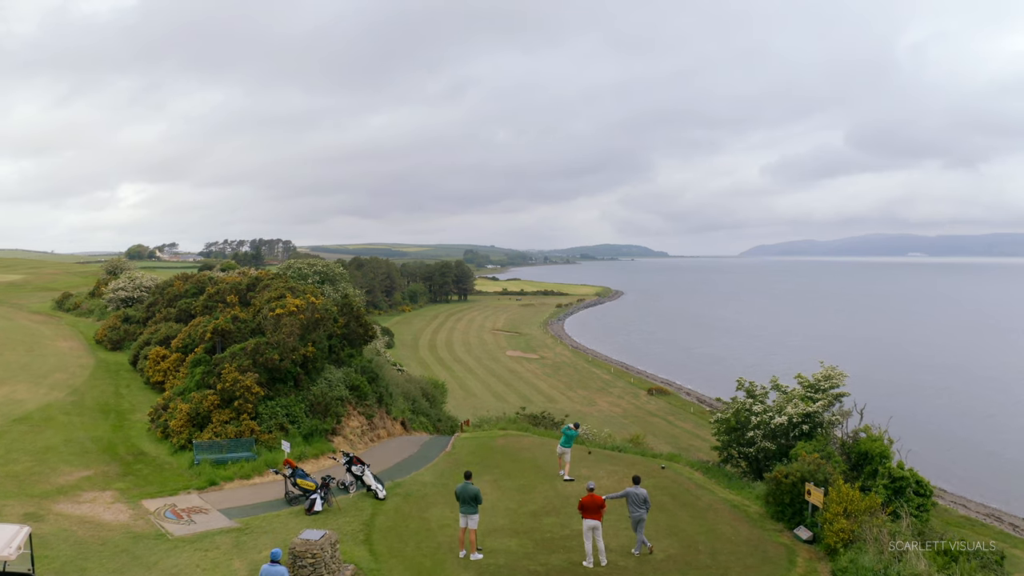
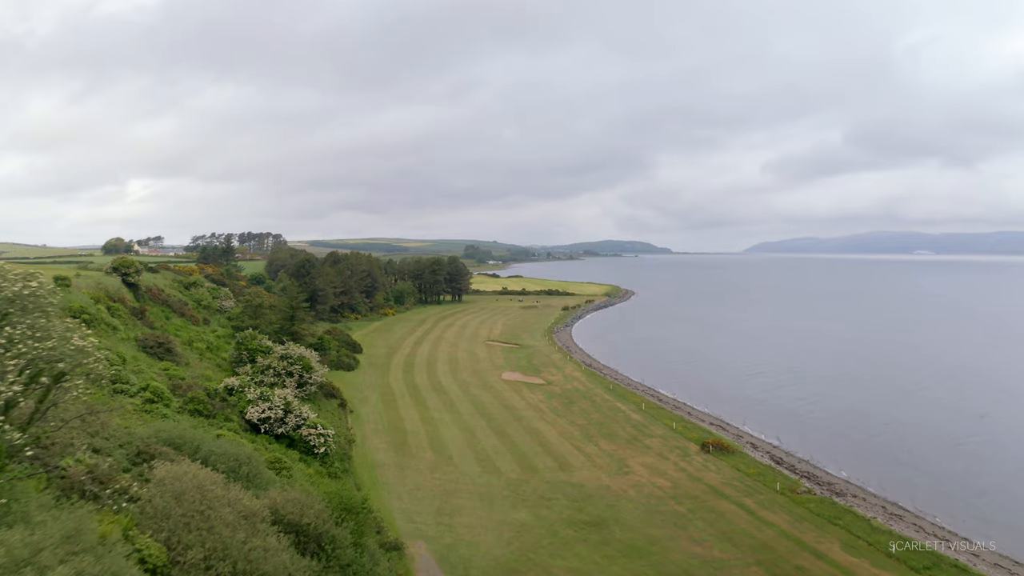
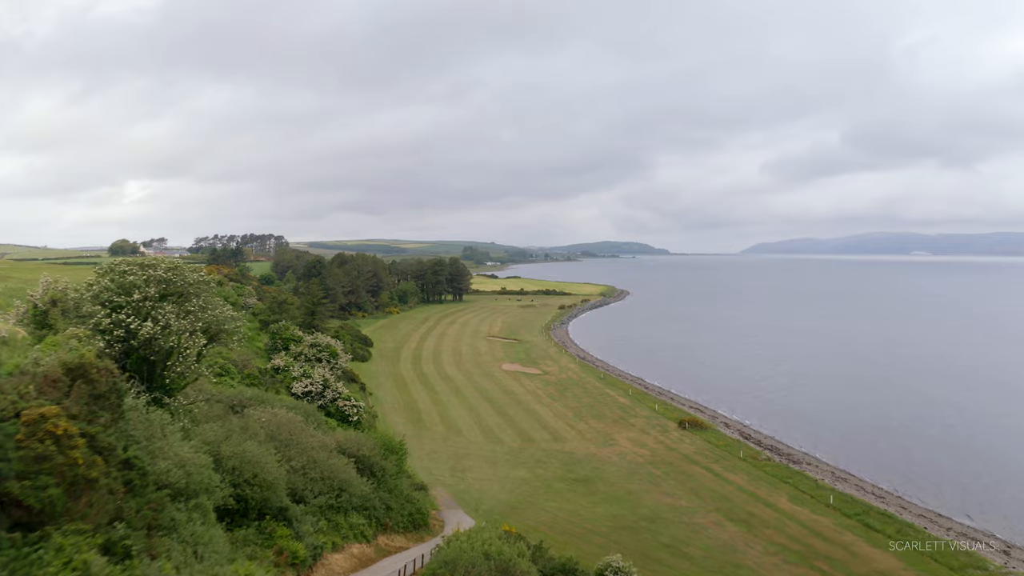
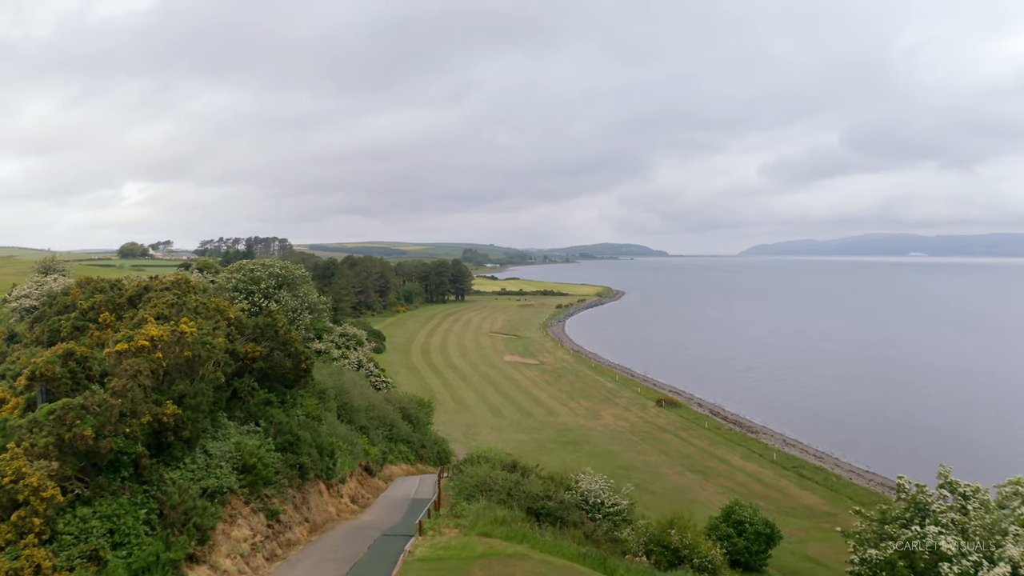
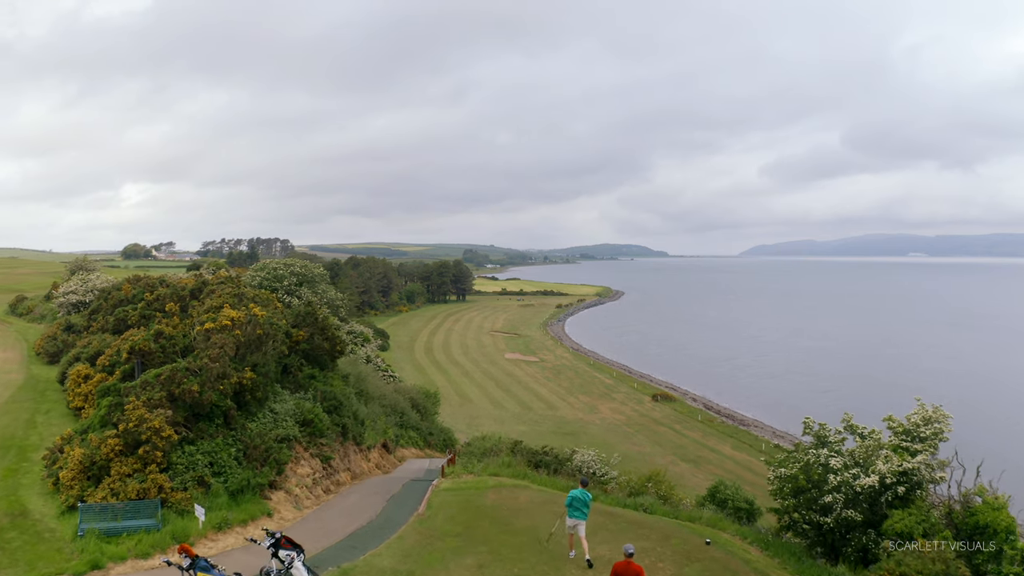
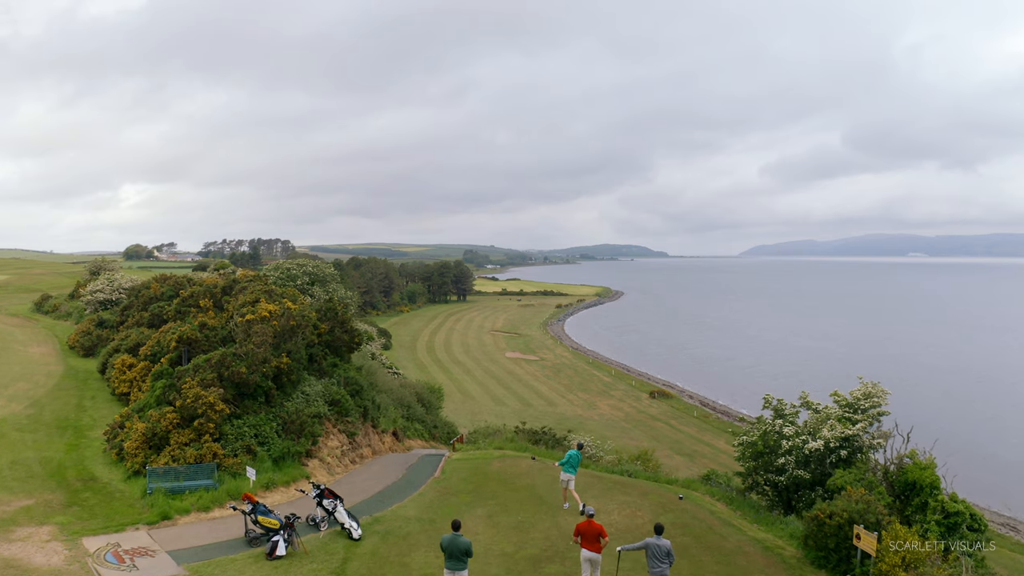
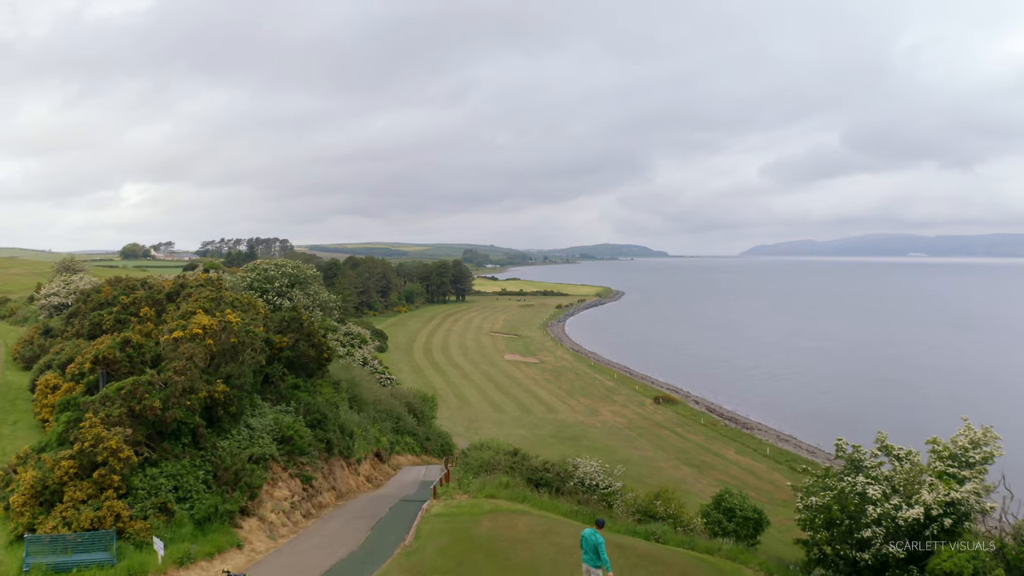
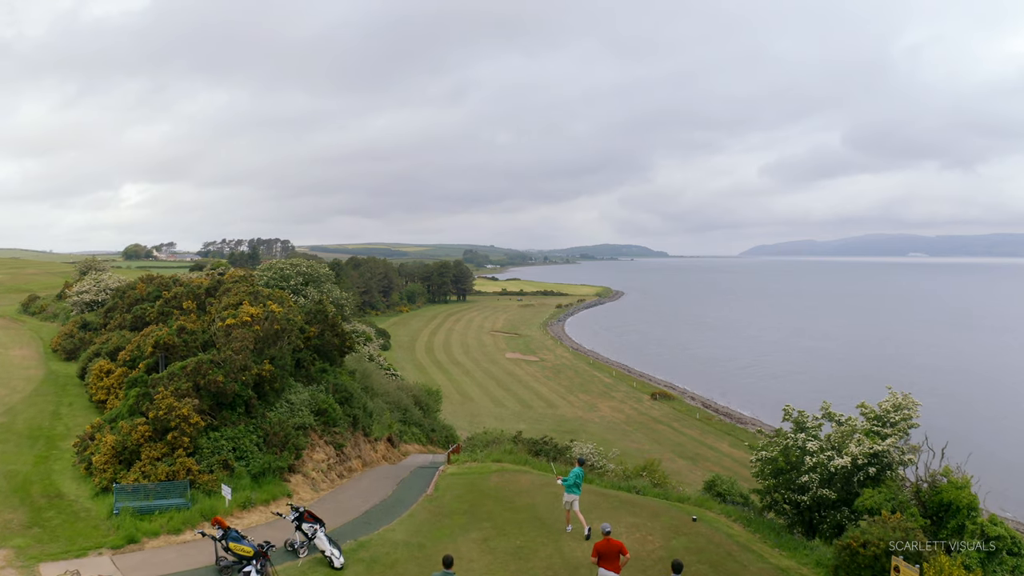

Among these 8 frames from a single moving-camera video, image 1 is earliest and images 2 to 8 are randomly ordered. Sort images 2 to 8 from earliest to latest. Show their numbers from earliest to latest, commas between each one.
6, 8, 5, 7, 4, 3, 2
